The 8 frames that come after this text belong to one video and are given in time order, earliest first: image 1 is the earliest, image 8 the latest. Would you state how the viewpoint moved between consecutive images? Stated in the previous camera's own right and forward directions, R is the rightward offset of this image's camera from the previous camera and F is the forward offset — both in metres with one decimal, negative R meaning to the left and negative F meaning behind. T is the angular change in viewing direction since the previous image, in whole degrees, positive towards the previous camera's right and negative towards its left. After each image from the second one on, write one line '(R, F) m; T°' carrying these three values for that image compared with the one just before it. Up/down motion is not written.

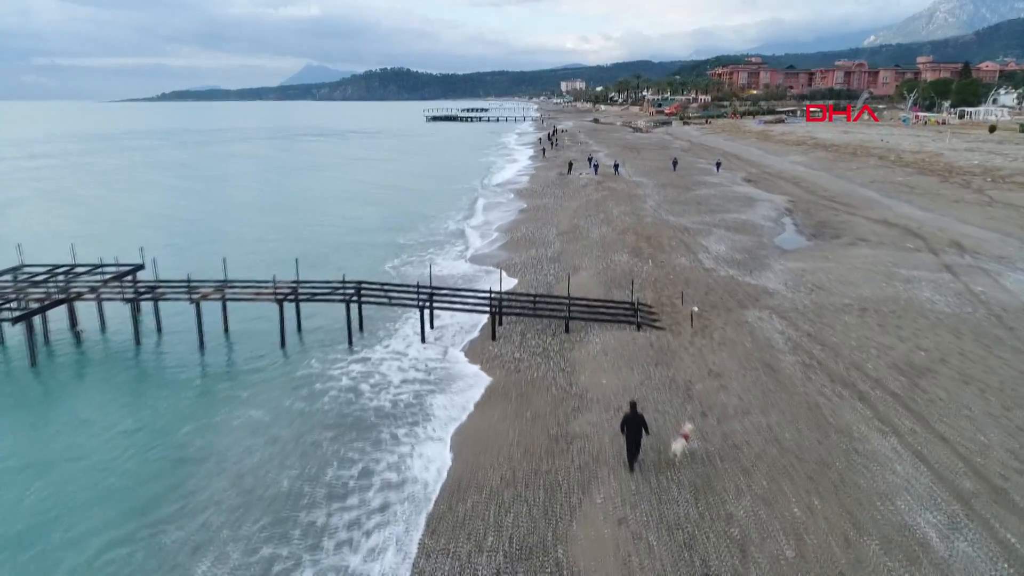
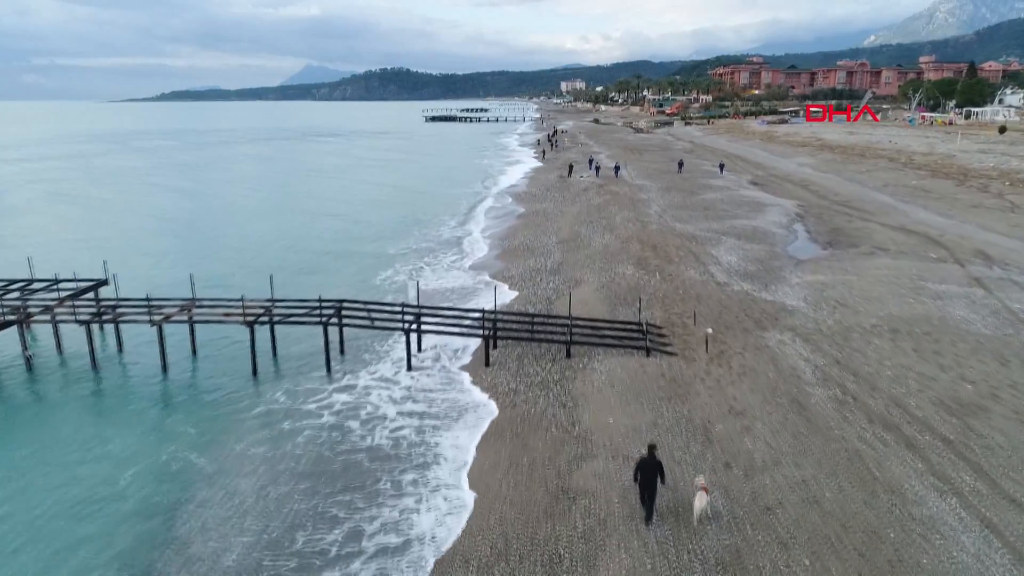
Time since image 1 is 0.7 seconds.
(+0.1, +1.3) m; 0°
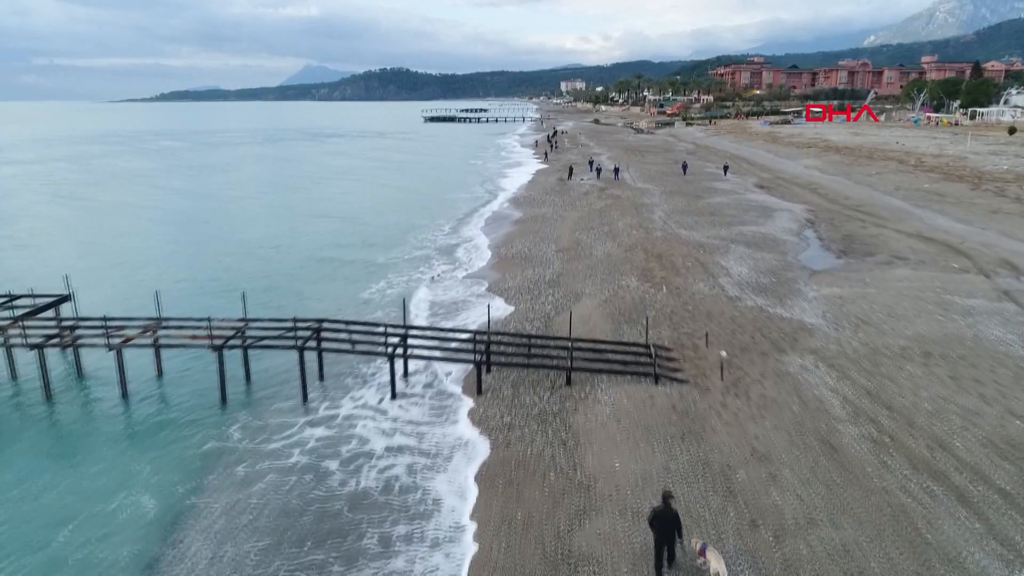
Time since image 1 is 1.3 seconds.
(+0.1, +1.1) m; 0°
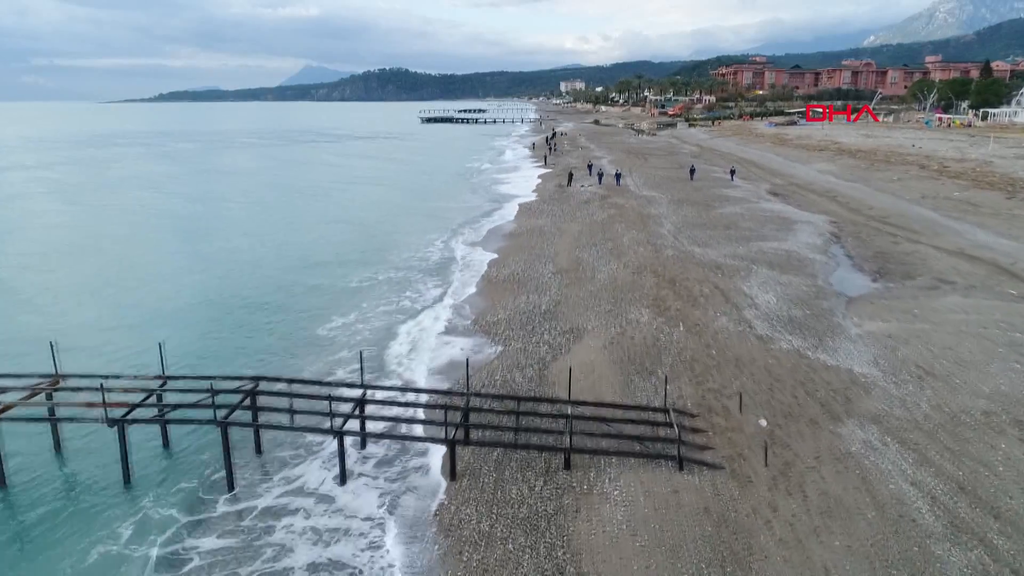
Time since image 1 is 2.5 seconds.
(+0.2, +2.4) m; 0°
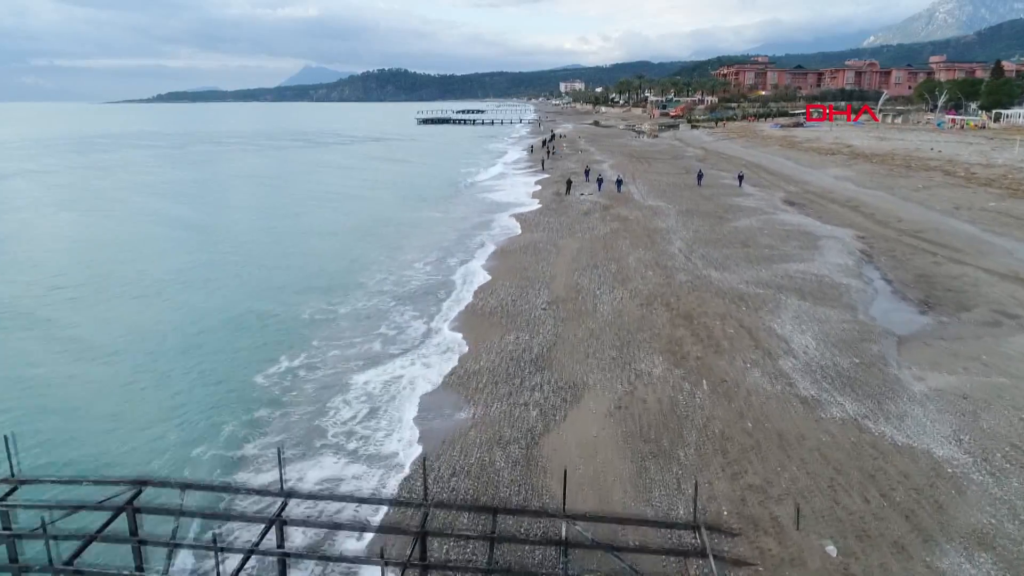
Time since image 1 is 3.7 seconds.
(+0.2, +2.6) m; 0°
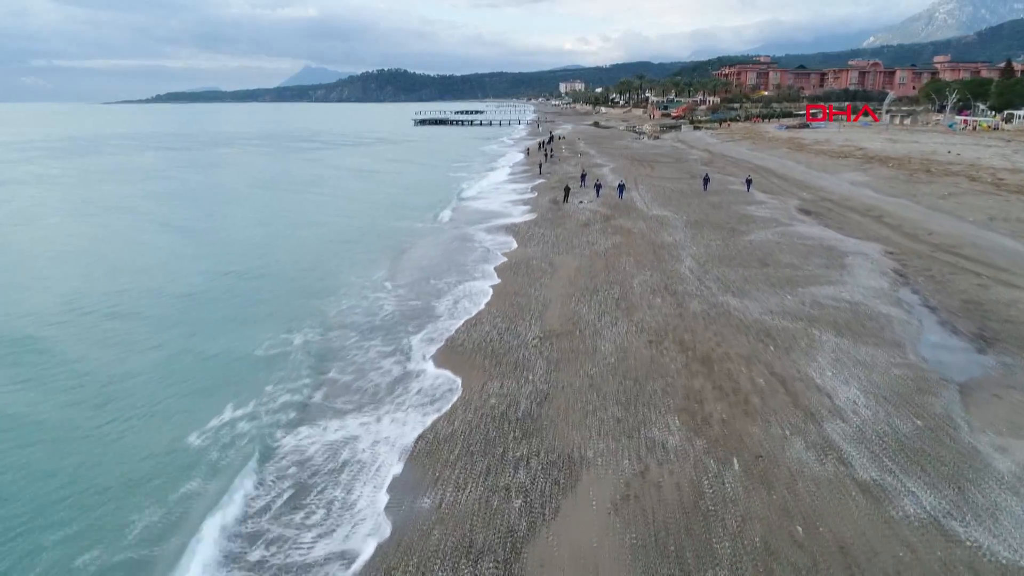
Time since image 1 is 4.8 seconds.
(+0.2, +2.3) m; 0°
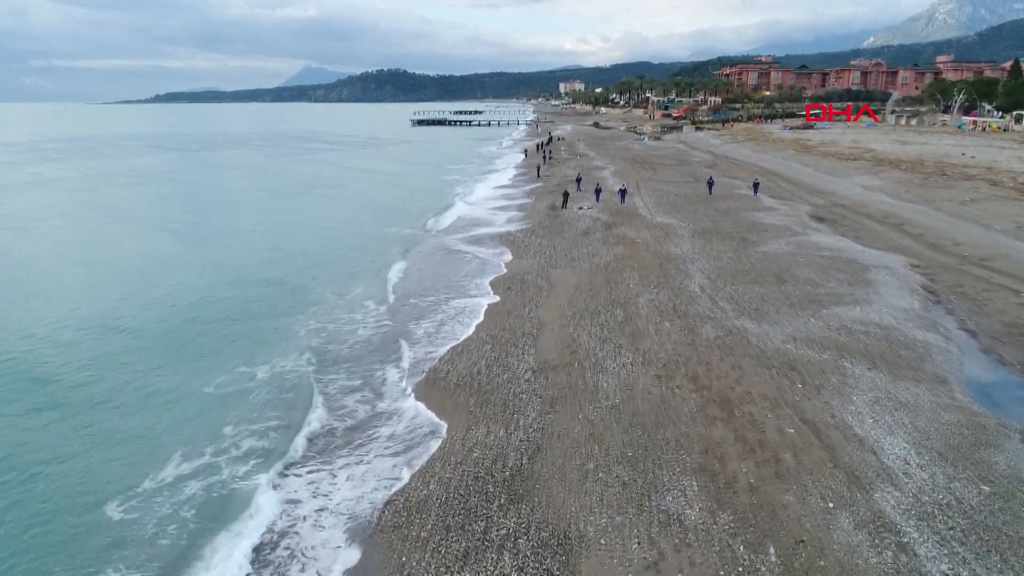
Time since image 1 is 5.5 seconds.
(+0.1, +1.6) m; 0°
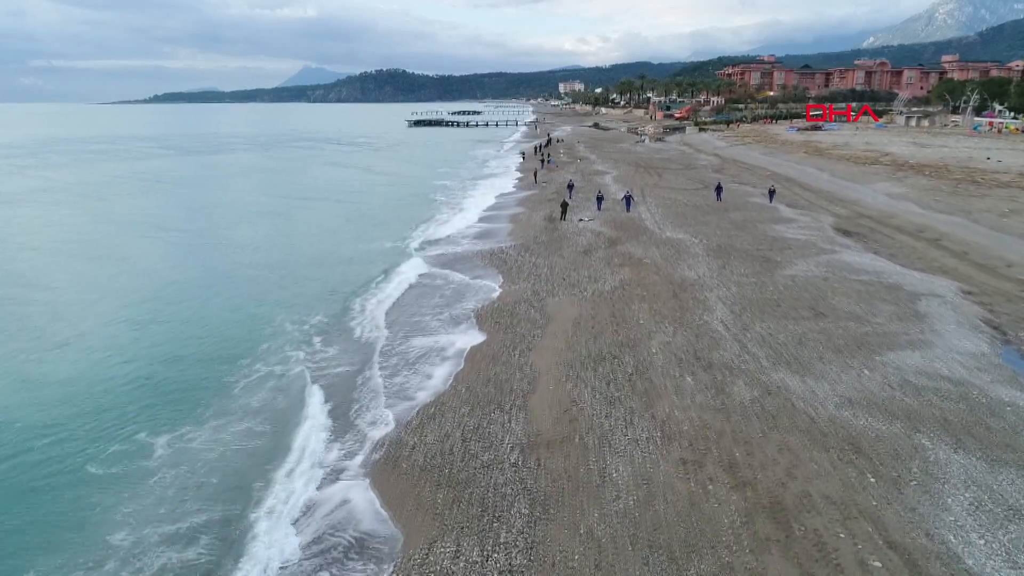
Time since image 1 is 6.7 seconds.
(+0.2, +2.6) m; 0°
